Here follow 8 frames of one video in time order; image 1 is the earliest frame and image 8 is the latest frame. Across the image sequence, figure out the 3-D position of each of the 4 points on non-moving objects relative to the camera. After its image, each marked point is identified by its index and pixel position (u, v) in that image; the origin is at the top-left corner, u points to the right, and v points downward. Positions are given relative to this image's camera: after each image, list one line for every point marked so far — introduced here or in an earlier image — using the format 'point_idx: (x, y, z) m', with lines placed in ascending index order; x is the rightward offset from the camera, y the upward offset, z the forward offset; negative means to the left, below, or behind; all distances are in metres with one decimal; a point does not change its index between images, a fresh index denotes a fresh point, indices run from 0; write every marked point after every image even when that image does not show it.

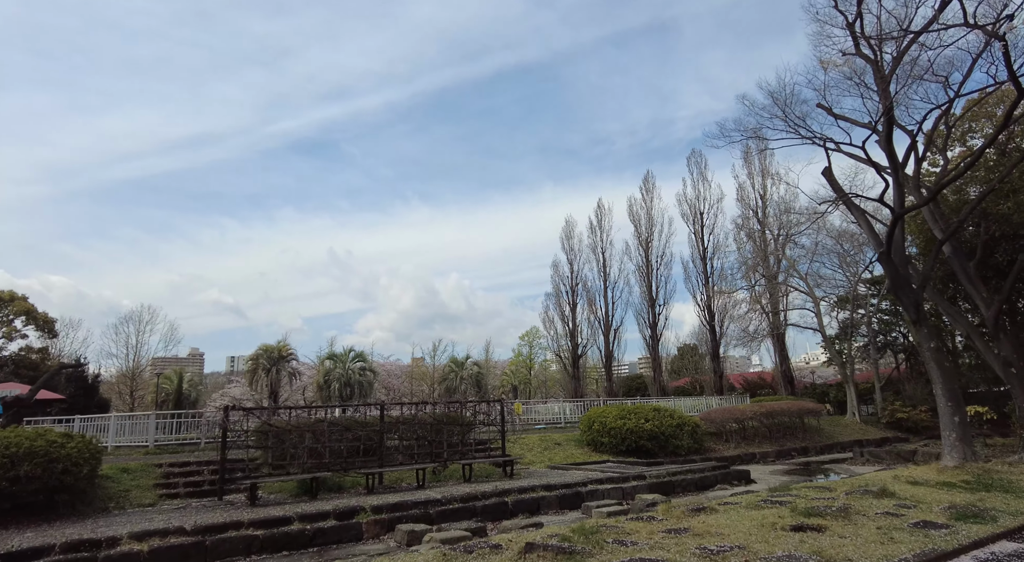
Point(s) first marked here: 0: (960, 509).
0: (+5.0, -2.6, +6.2) m
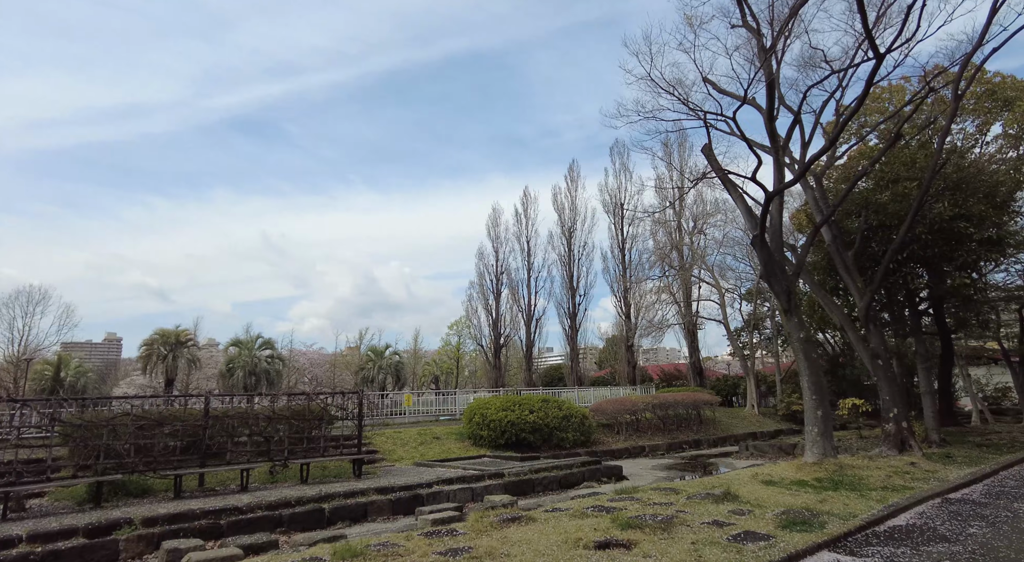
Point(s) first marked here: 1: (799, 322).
0: (+2.8, -2.4, +5.5) m
1: (+4.5, -0.7, +8.7) m
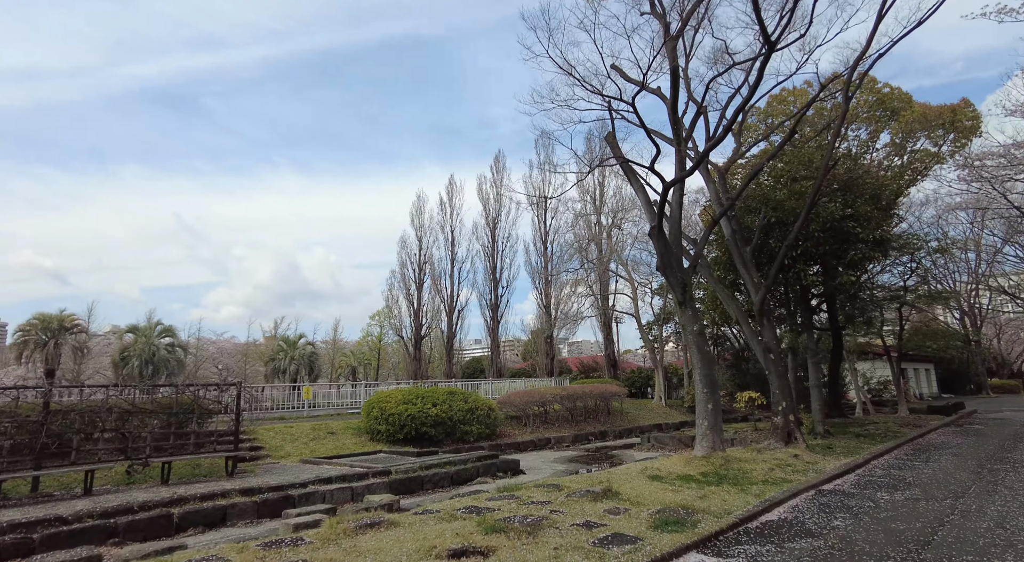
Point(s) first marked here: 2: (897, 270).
0: (+1.5, -2.2, +5.3) m
1: (+2.8, -0.6, +8.7) m
2: (+11.9, +0.3, +17.1) m
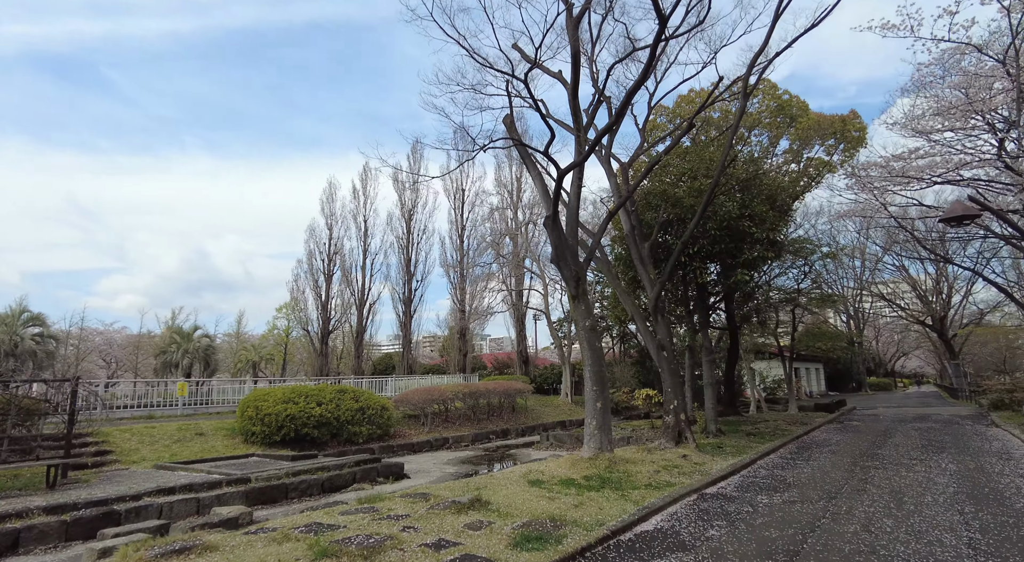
0: (+0.2, -2.1, +4.8) m
1: (+1.1, -0.5, +8.3) m
2: (+9.0, +0.2, +17.9) m
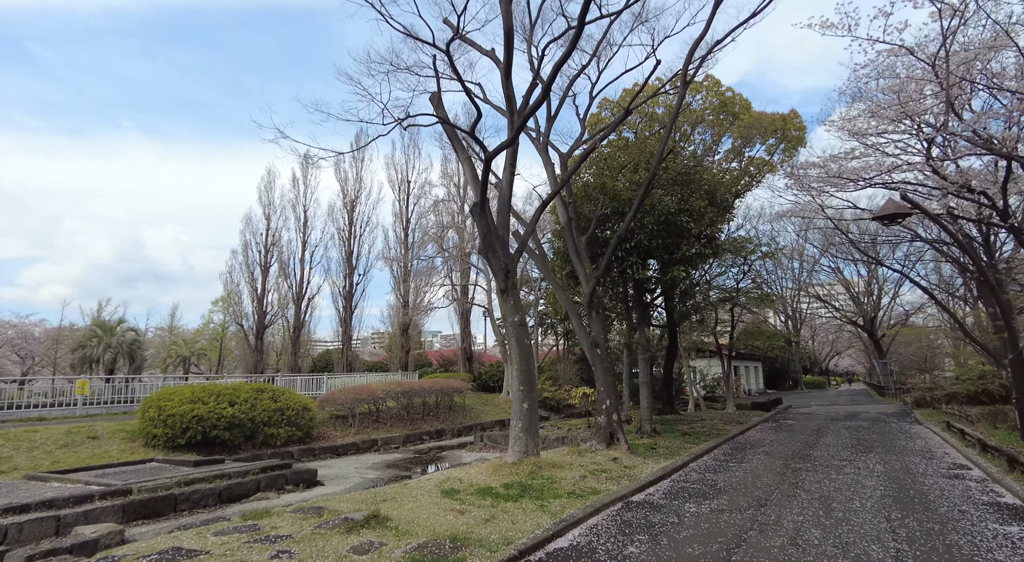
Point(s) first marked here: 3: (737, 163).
0: (-0.6, -2.0, +4.2) m
1: (0.0, -0.3, +7.7) m
2: (+7.1, +0.3, +18.0) m
3: (+6.0, +3.1, +14.7) m
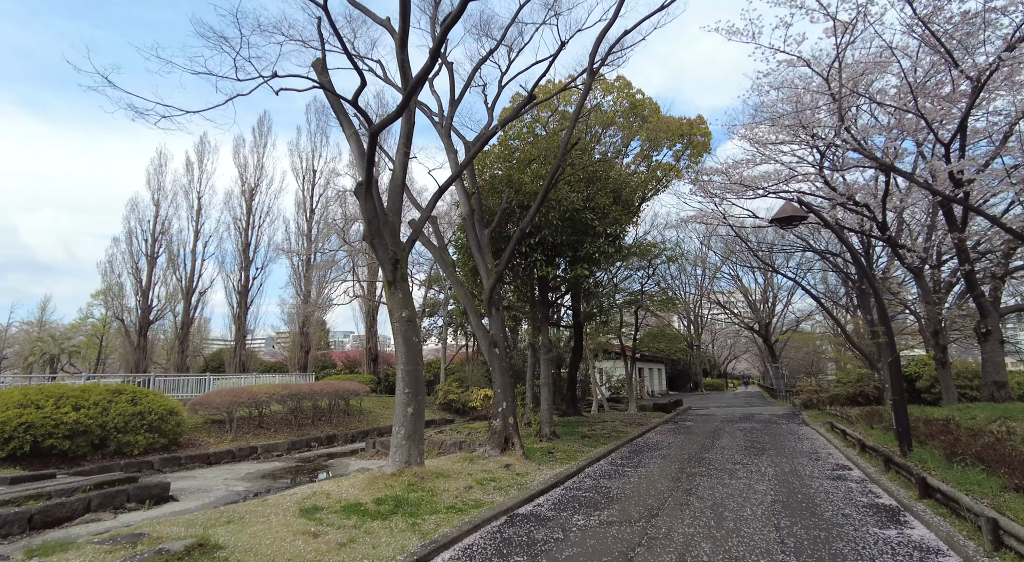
0: (-1.6, -1.9, +3.4) m
1: (-1.4, -0.2, +7.0) m
2: (+4.1, +0.2, +18.2) m
3: (+3.6, +3.1, +14.8) m
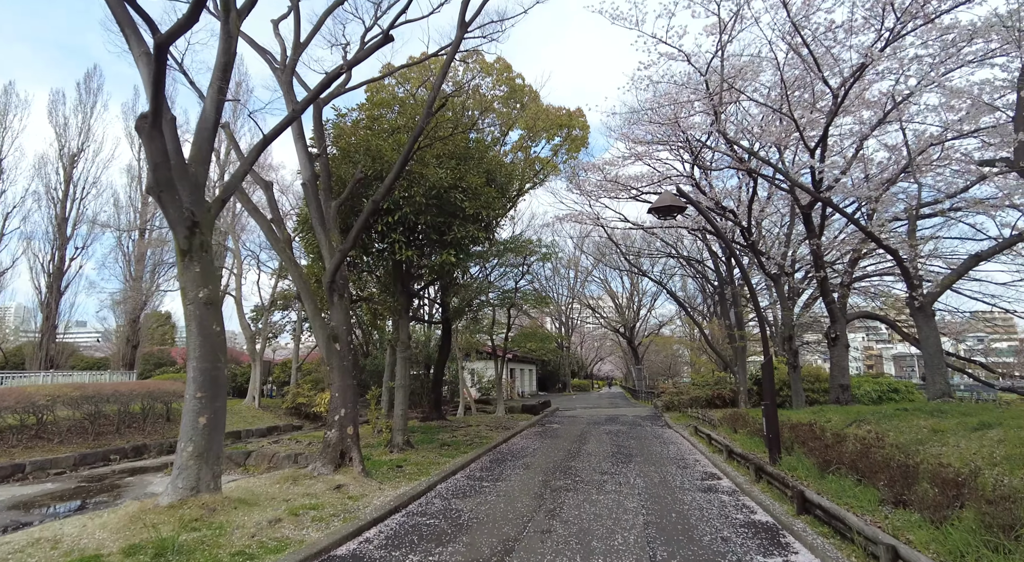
0: (-2.5, -1.6, +1.8) m
1: (-3.0, +0.1, +5.3) m
2: (0.0, +0.2, +17.4) m
3: (+0.3, +3.2, +14.0) m
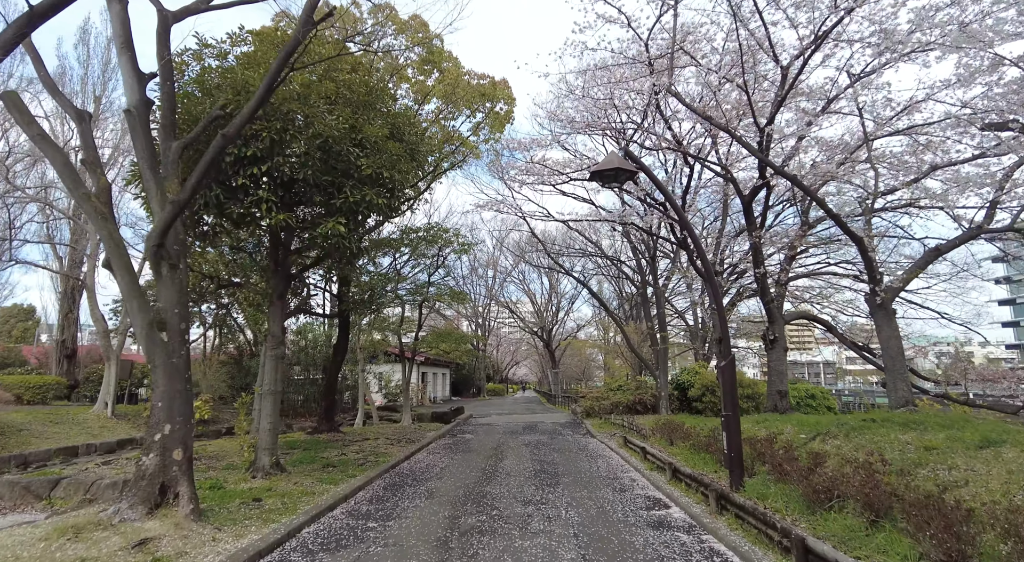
0: (-2.6, -1.2, -0.2) m
1: (-3.6, +0.4, +3.3) m
2: (-2.5, +0.4, +15.7) m
3: (-1.6, +3.4, +12.4) m
